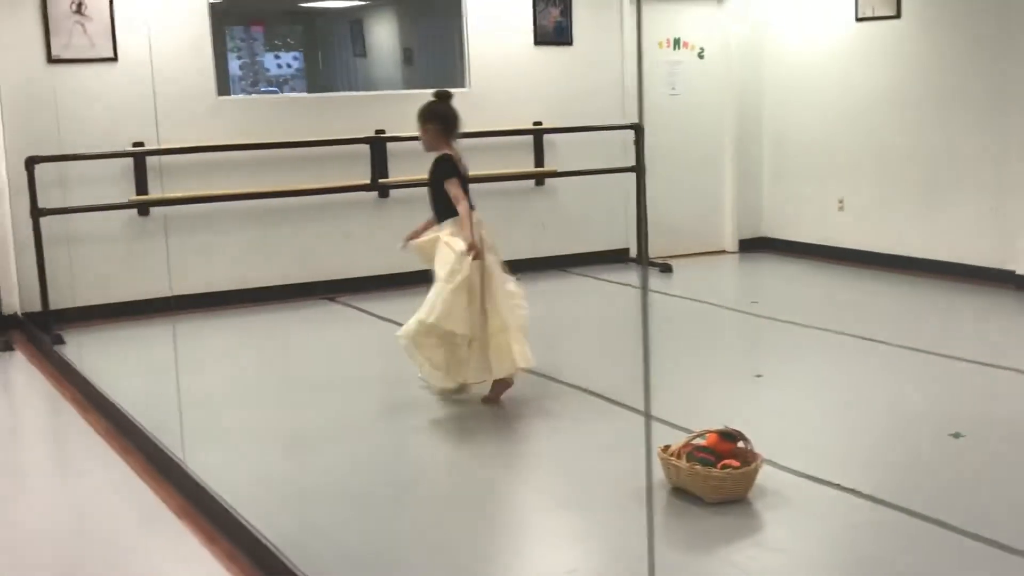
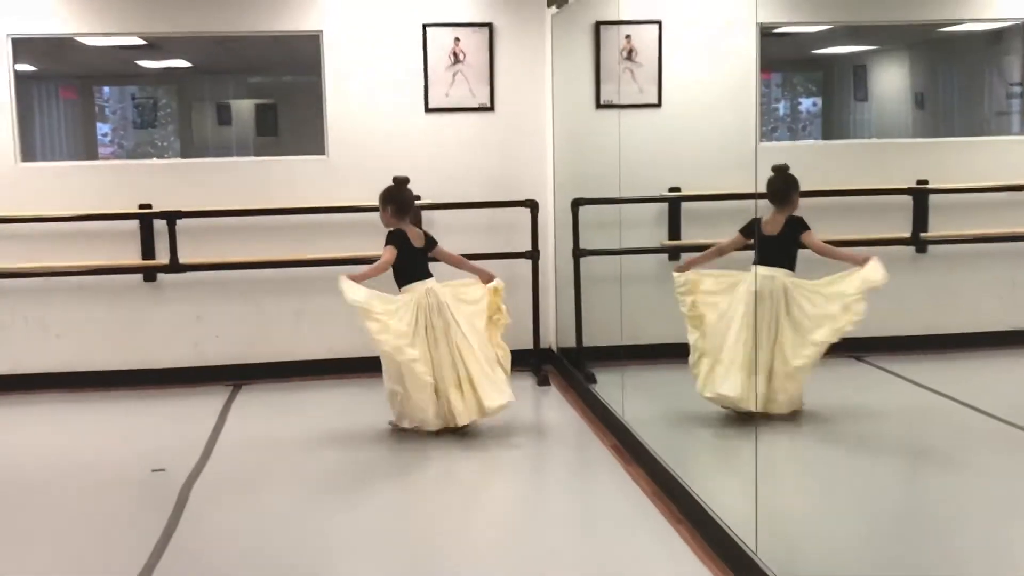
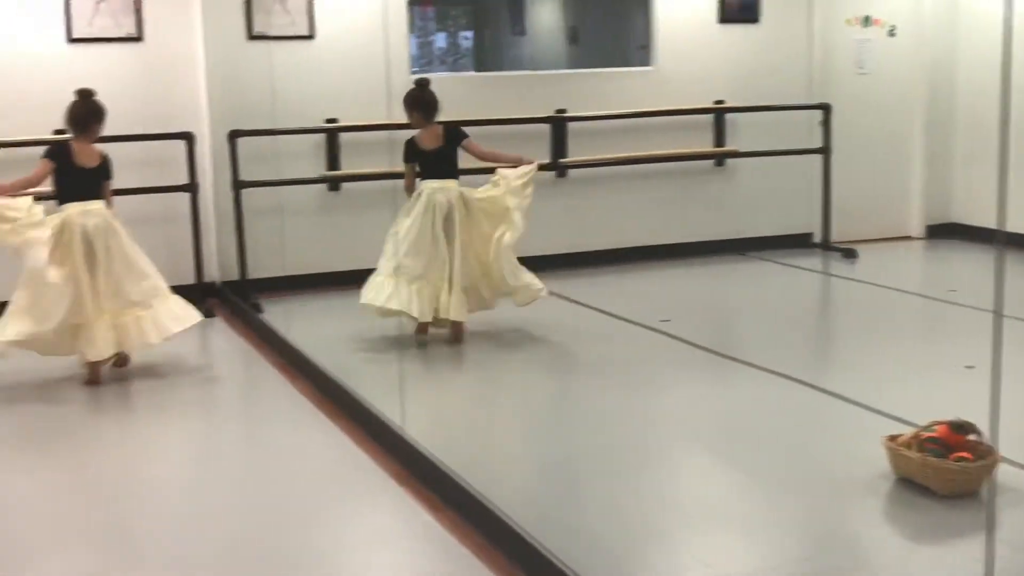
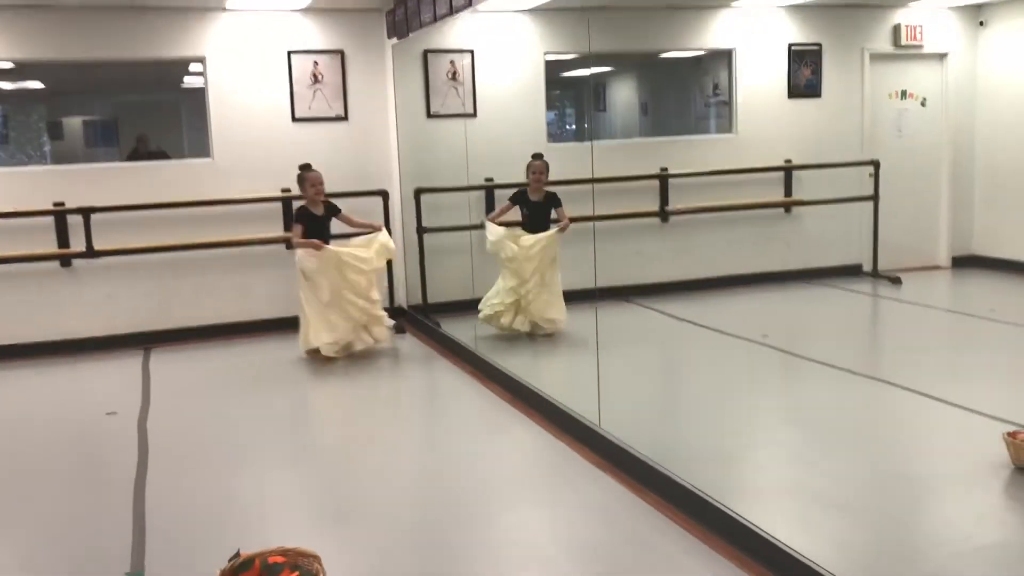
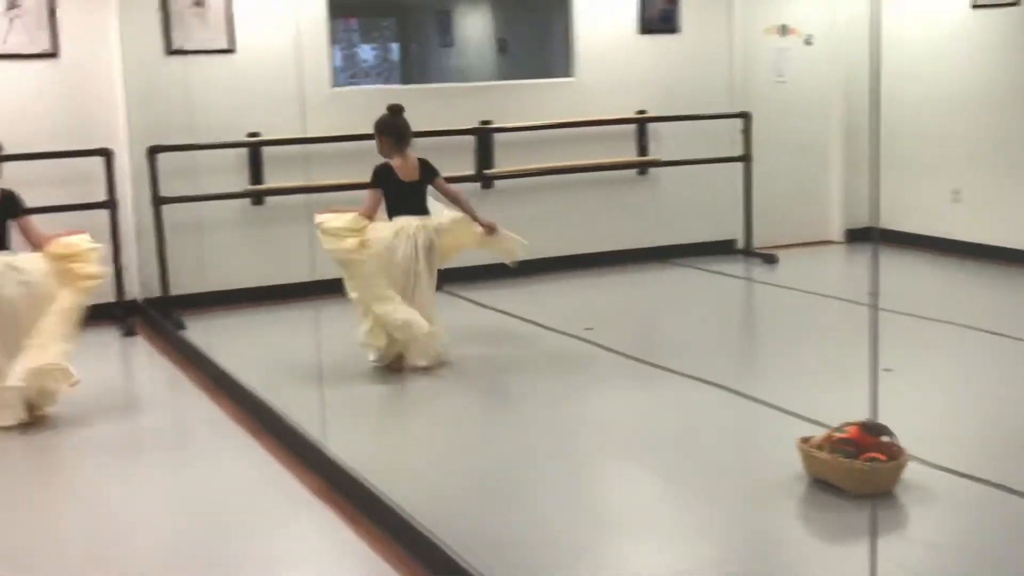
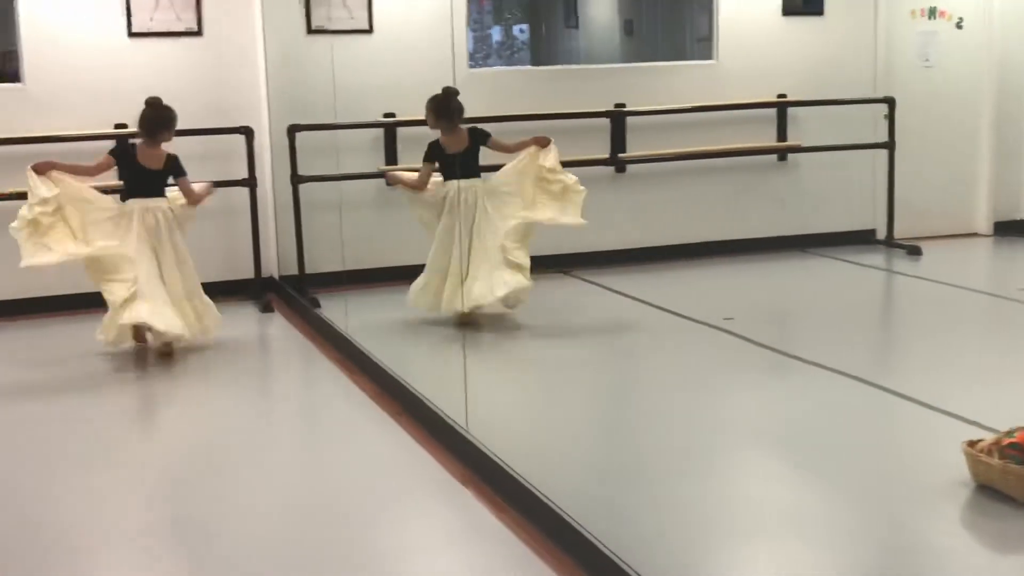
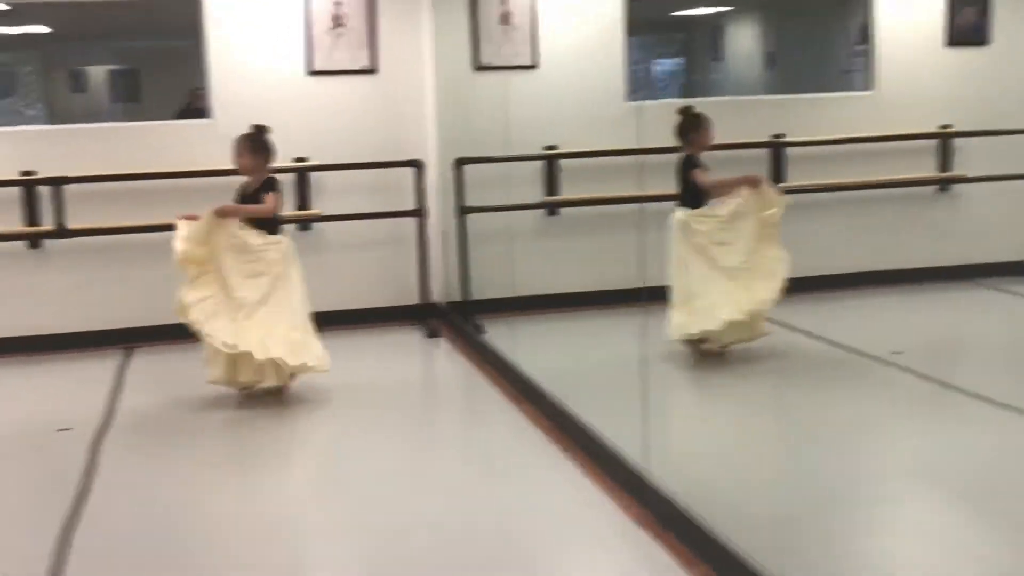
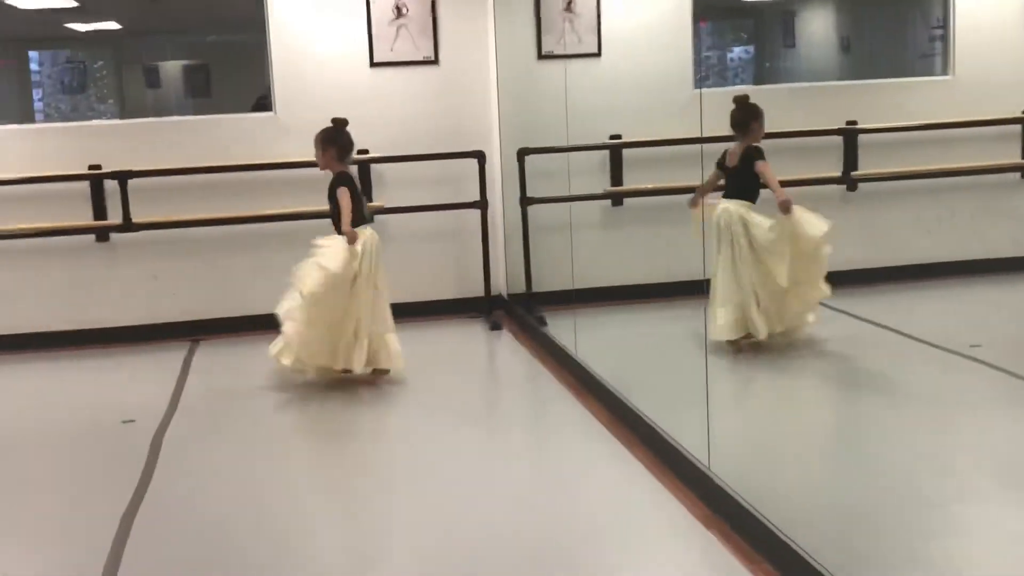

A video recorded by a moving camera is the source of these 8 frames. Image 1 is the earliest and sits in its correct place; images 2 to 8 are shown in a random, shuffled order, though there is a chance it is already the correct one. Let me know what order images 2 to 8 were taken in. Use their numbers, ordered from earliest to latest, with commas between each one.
5, 3, 6, 4, 7, 8, 2
